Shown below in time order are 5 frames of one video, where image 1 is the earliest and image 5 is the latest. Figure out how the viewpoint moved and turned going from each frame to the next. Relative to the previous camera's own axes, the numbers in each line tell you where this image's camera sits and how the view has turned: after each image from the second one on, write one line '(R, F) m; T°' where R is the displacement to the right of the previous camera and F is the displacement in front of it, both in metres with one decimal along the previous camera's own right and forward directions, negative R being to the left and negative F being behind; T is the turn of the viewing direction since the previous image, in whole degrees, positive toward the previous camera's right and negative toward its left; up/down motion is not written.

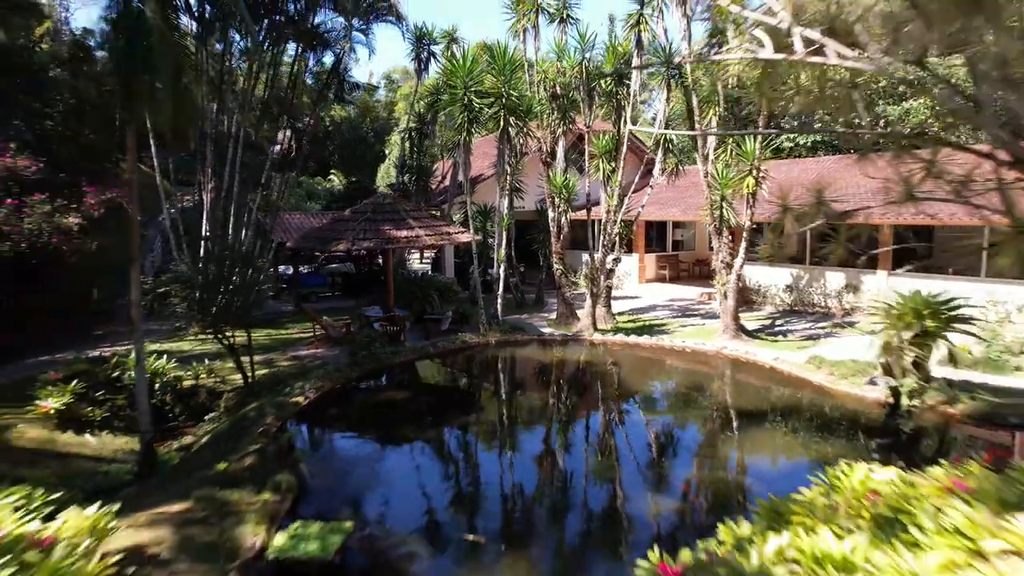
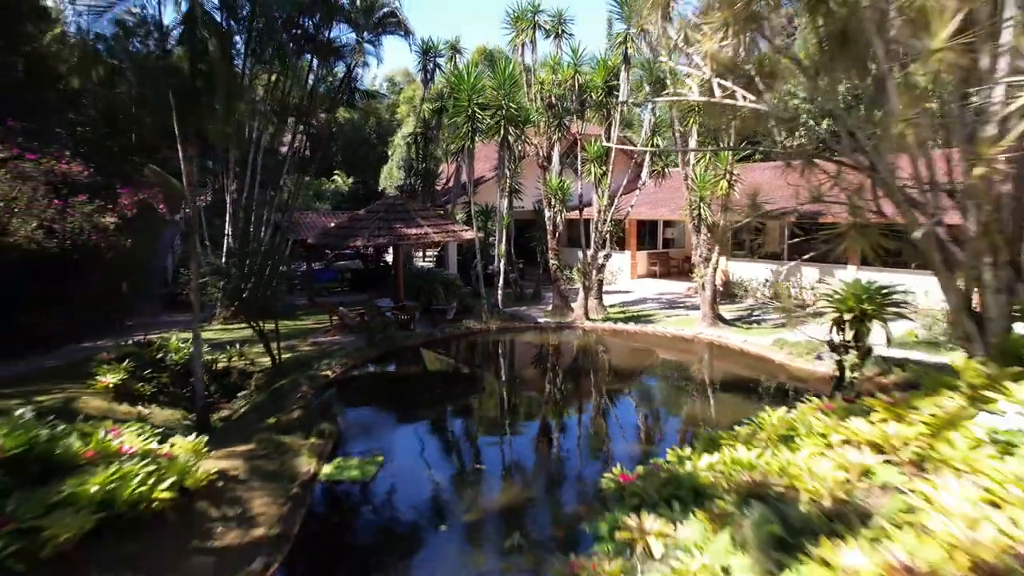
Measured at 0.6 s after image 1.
(0.0, -1.3) m; 0°
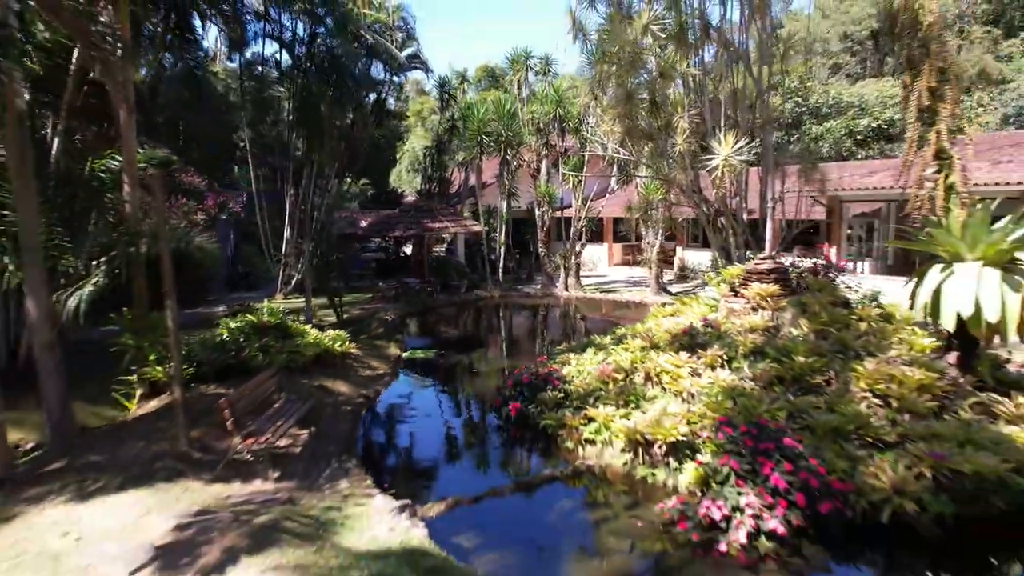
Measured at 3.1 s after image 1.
(0.0, -4.7) m; 0°
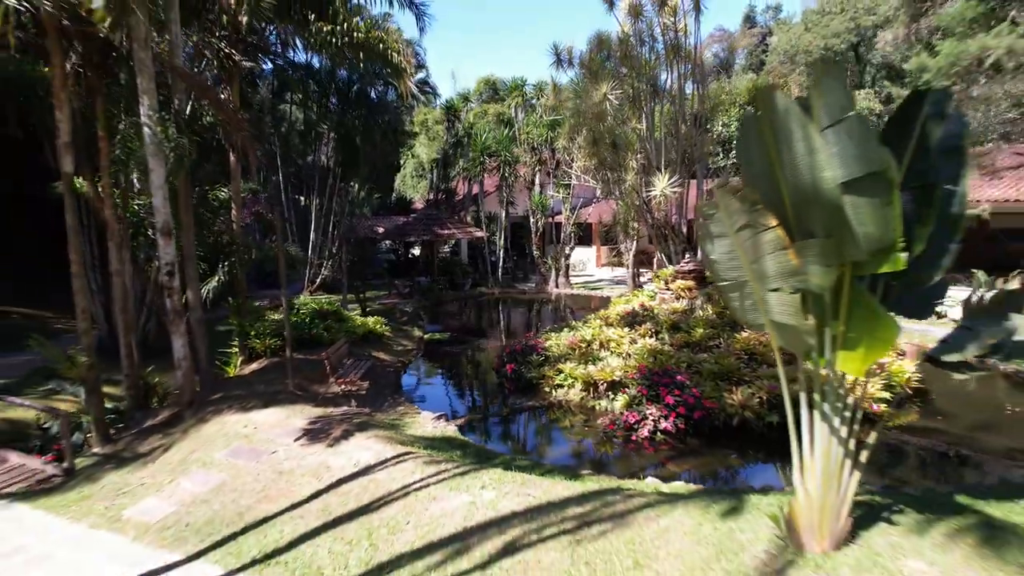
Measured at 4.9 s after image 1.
(0.0, -3.0) m; 0°
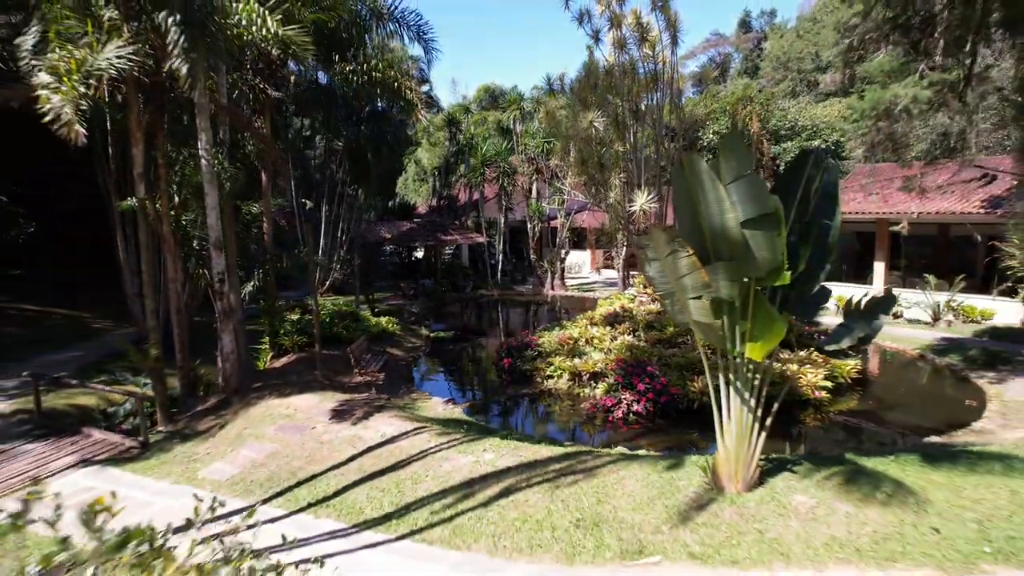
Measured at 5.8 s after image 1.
(0.0, -1.4) m; 0°
